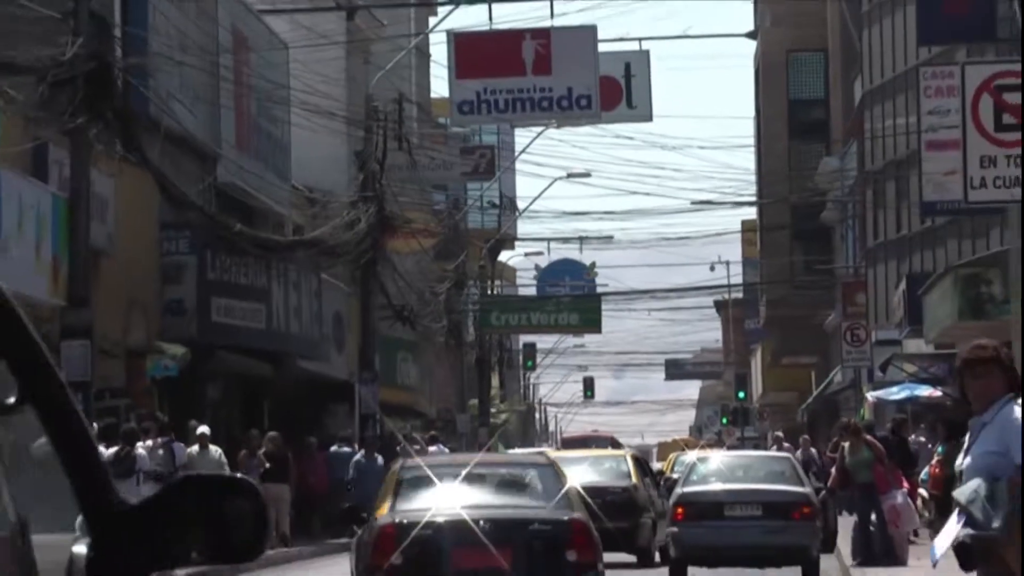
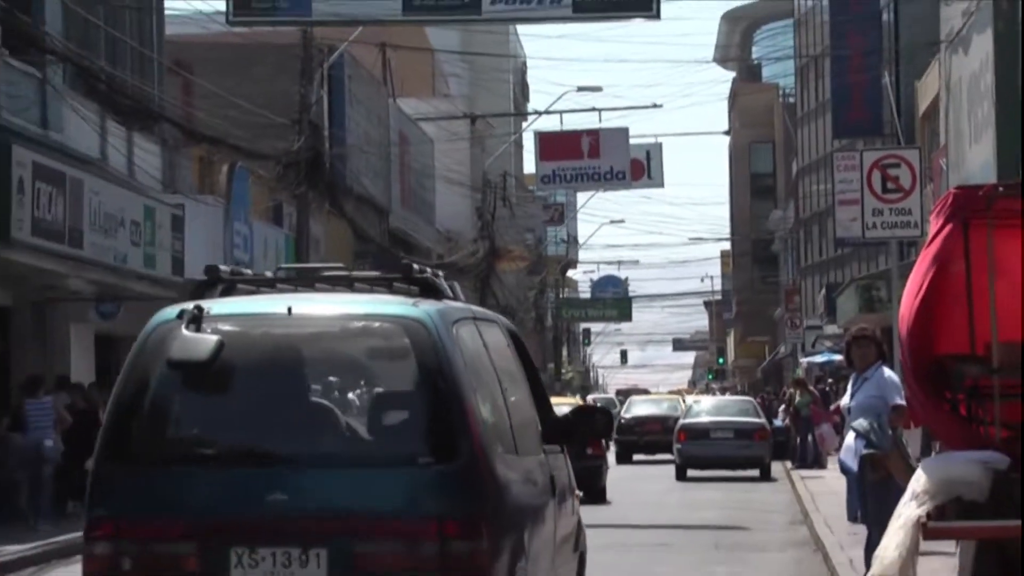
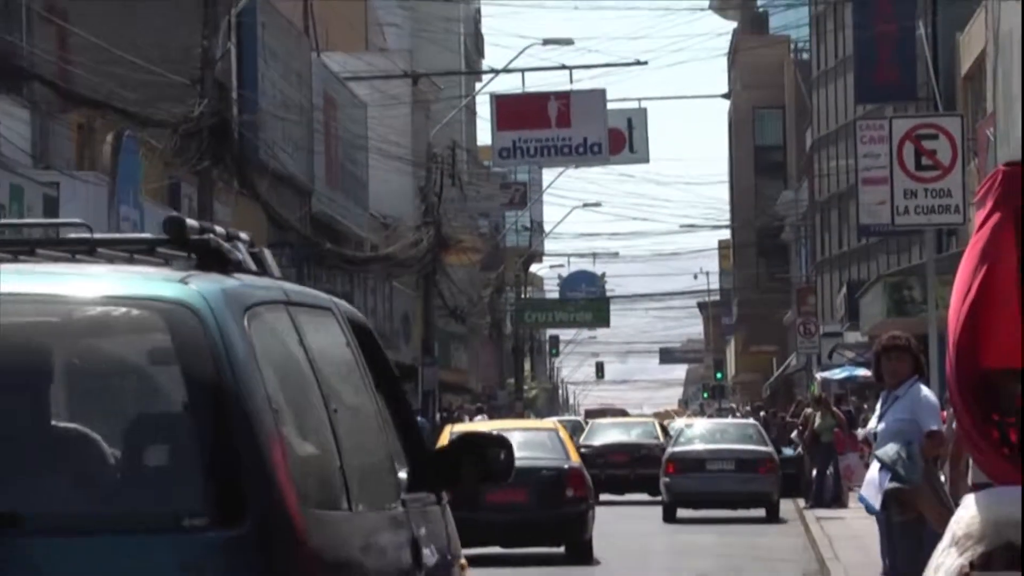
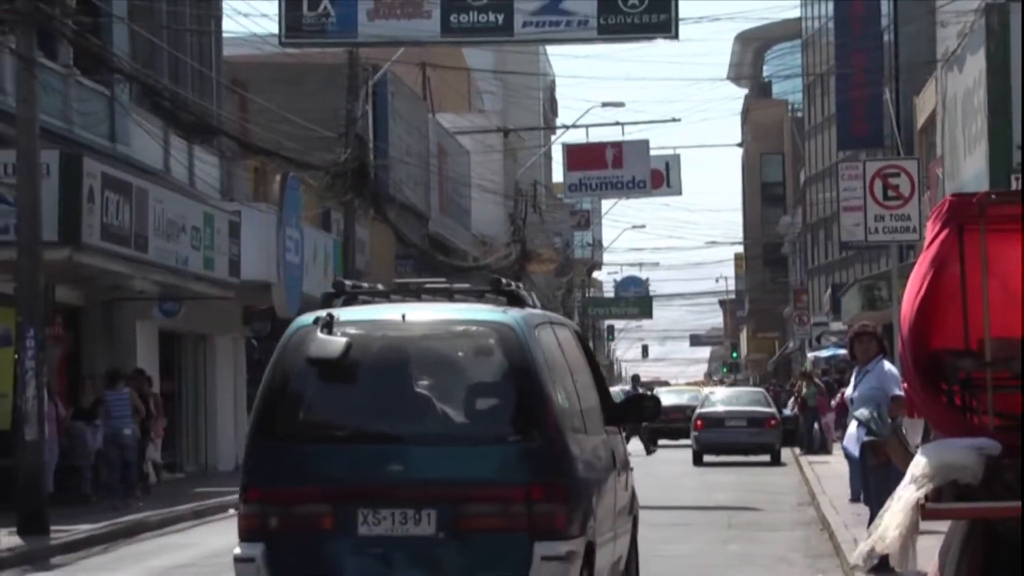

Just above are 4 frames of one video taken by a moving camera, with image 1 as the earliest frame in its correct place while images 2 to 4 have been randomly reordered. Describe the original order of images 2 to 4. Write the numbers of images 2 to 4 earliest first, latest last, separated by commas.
3, 2, 4
